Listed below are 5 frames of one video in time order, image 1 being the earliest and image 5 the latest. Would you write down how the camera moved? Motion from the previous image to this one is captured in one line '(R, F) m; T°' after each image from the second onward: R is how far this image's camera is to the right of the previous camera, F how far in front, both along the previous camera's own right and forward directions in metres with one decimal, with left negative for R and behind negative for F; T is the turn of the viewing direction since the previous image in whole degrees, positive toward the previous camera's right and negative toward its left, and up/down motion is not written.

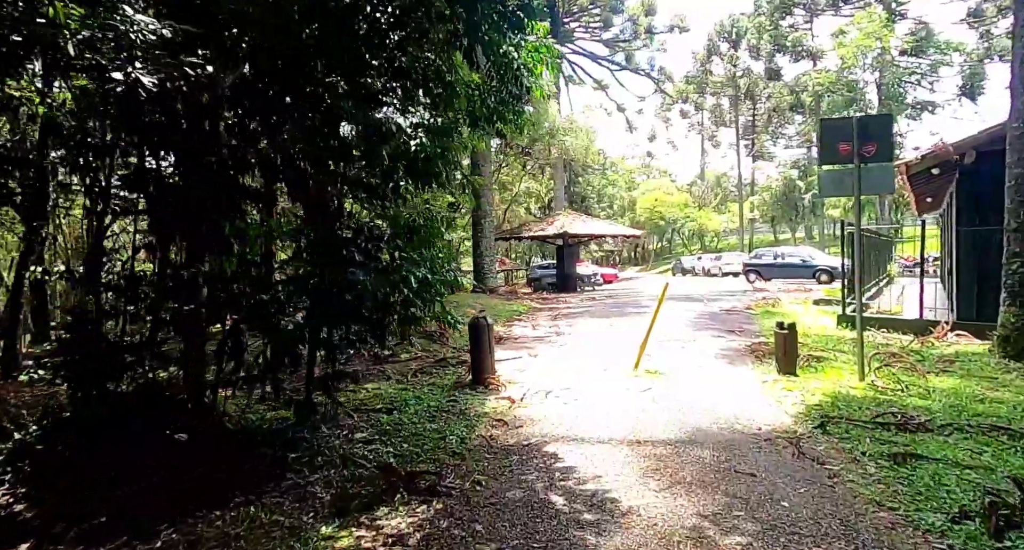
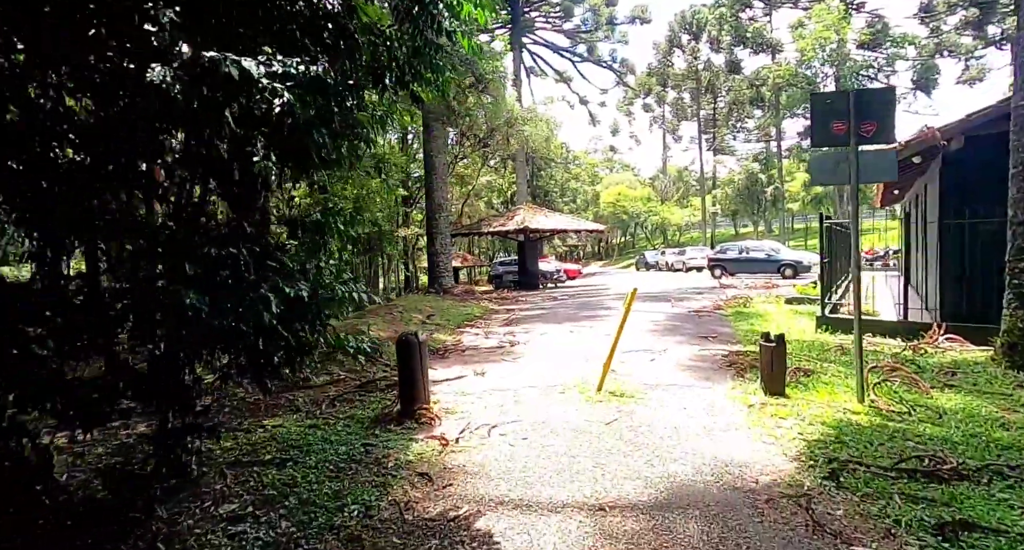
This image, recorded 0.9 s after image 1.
(+0.3, +1.3) m; +3°
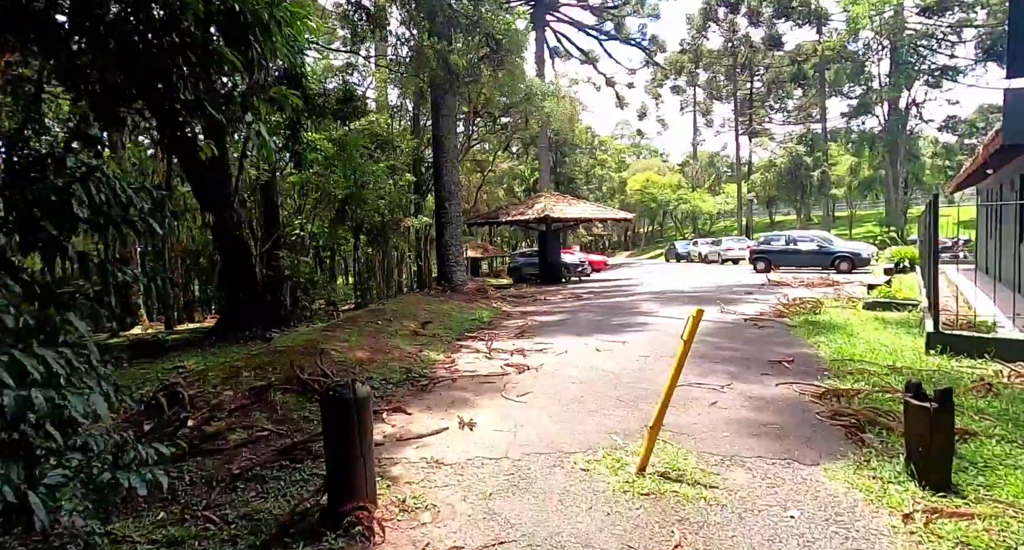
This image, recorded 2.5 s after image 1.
(+0.2, +2.4) m; -2°
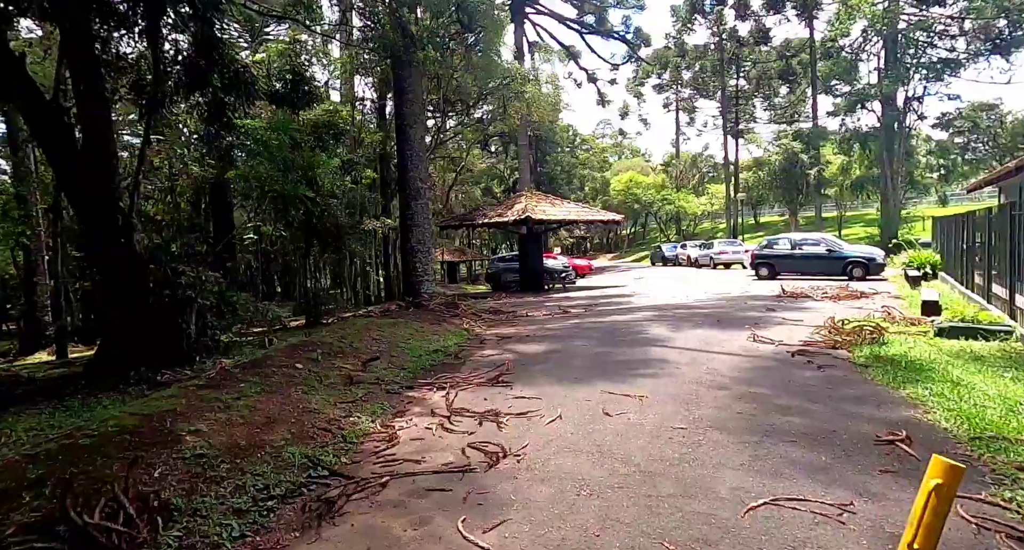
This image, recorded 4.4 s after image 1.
(+0.1, +2.7) m; +2°
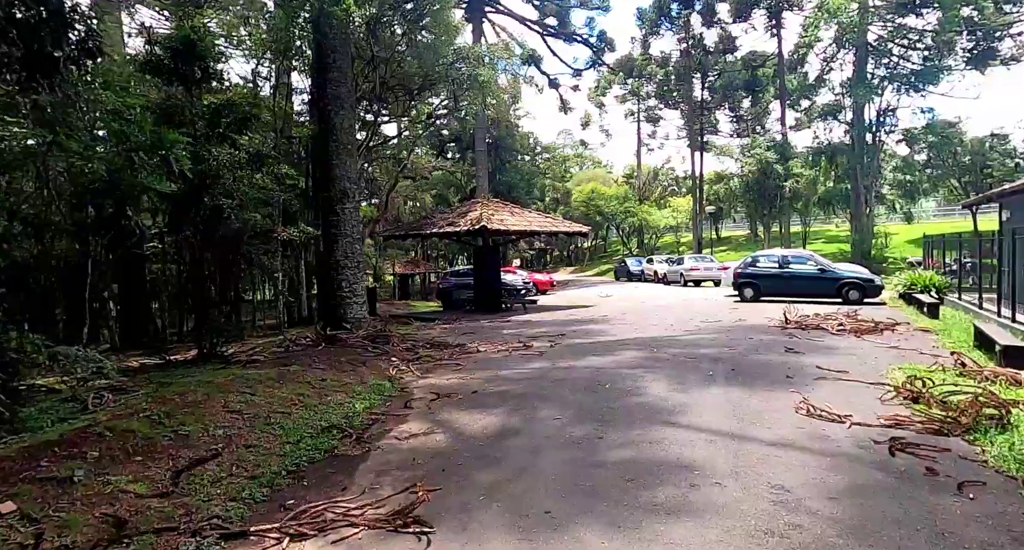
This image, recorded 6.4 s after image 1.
(+0.2, +3.3) m; +4°
